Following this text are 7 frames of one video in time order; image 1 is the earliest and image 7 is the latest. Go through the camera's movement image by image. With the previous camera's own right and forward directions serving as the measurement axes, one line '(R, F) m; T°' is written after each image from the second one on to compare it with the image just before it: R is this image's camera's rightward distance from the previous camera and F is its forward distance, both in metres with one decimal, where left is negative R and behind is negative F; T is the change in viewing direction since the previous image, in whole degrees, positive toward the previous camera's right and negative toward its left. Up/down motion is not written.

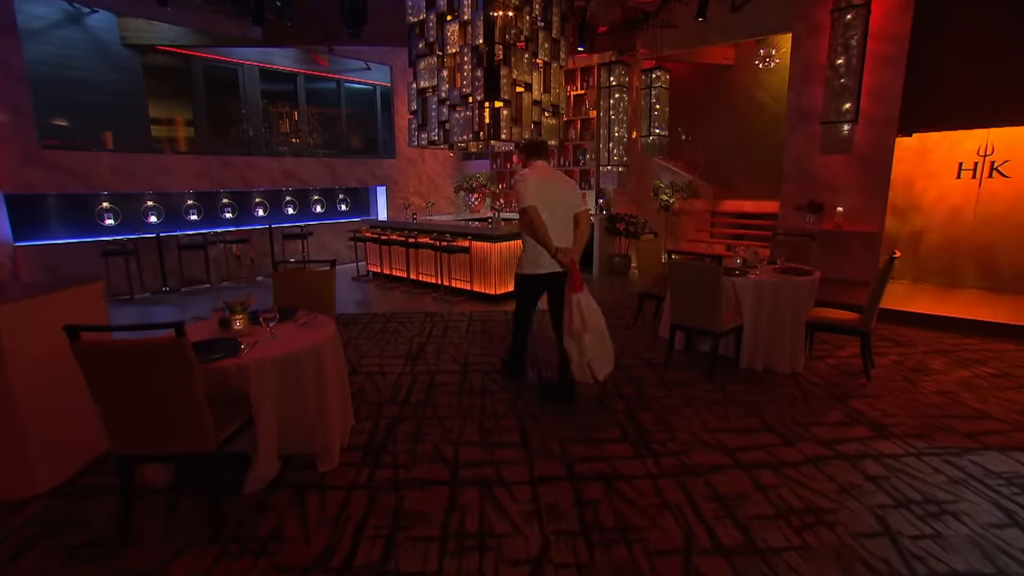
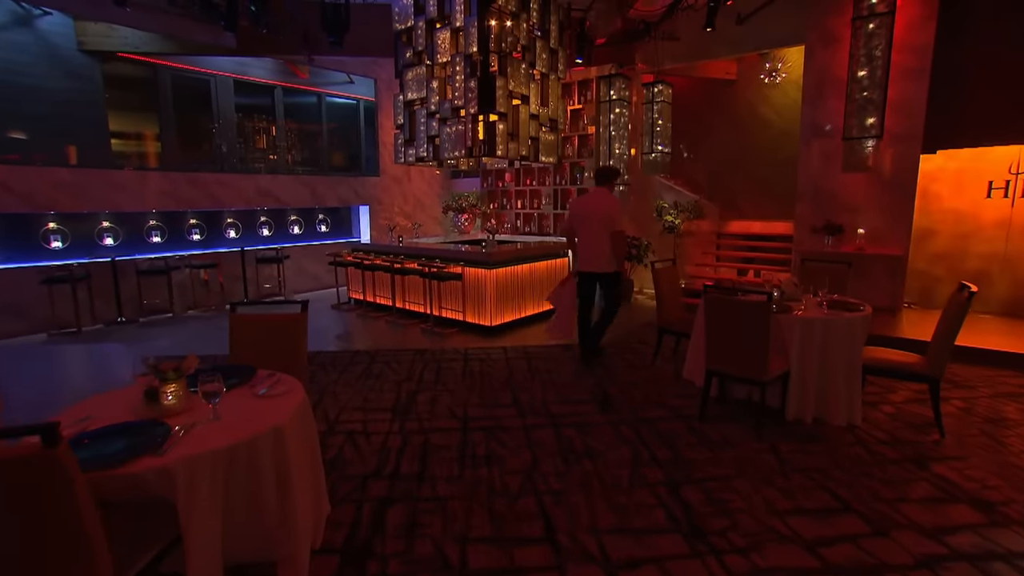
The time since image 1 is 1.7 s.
(-0.2, +0.7) m; +2°
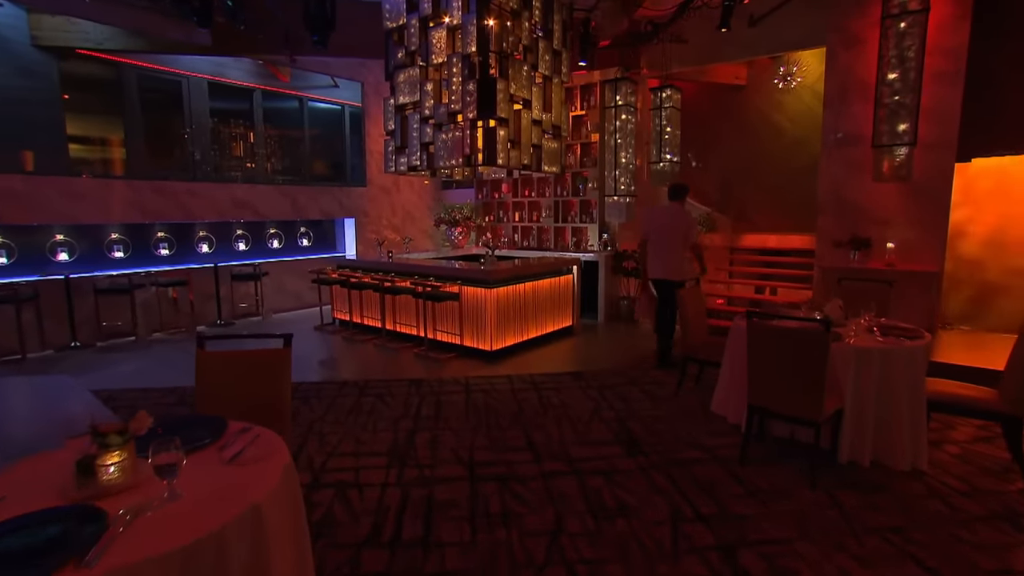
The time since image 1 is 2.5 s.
(-0.2, +0.6) m; +2°
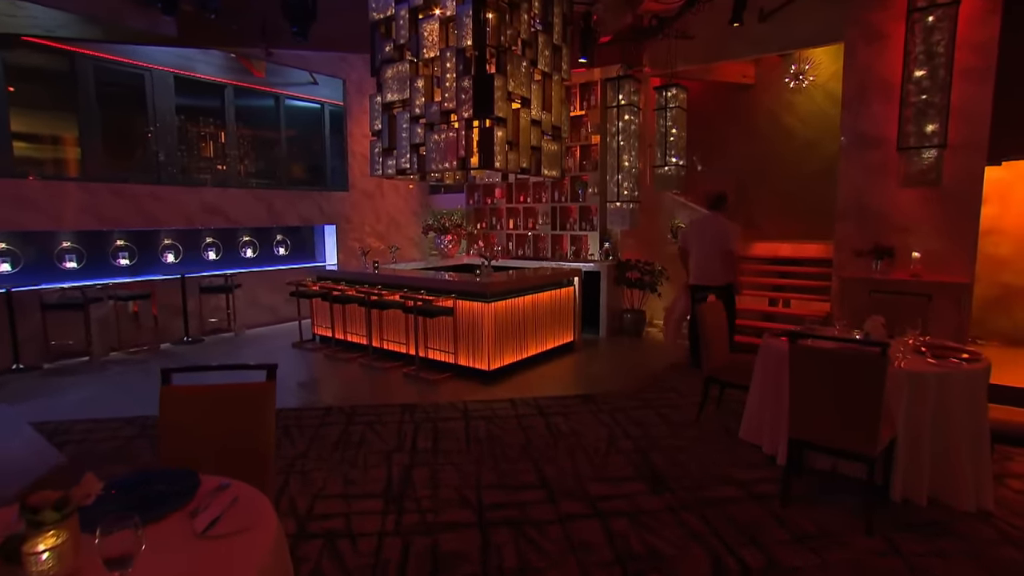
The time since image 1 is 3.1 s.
(-0.3, +0.5) m; +2°
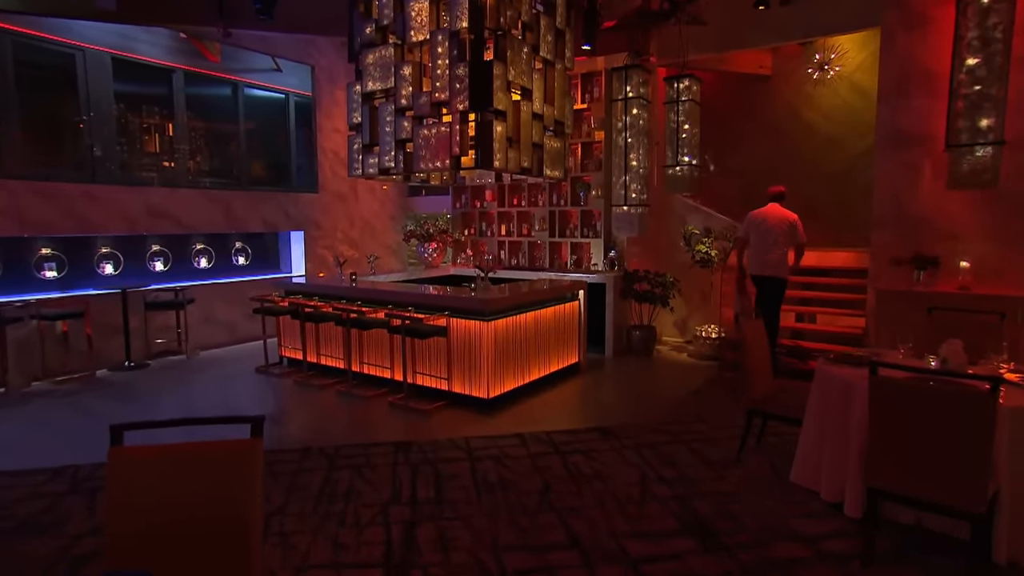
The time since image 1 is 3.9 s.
(-0.4, +0.7) m; +4°
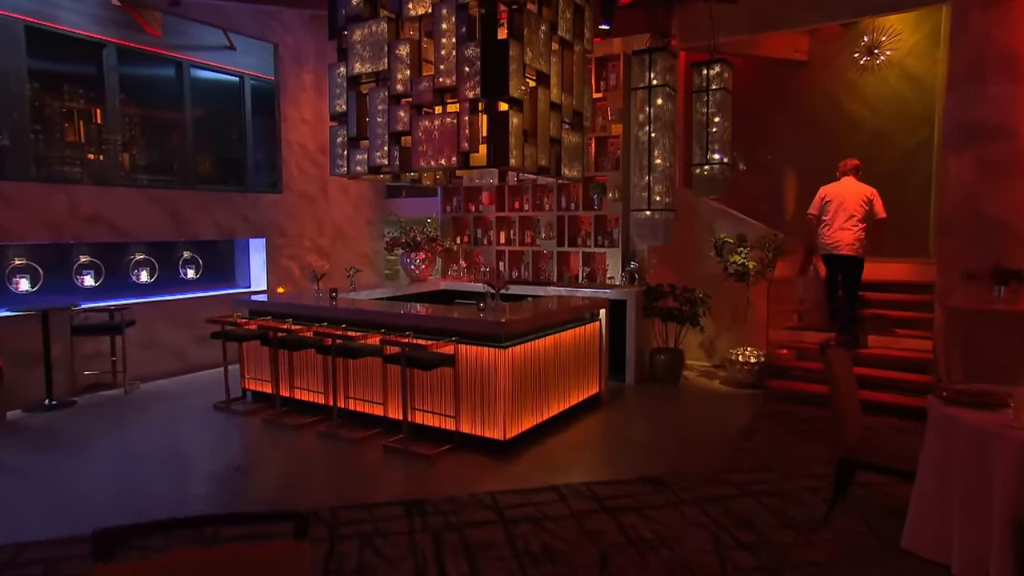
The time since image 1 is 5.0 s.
(-0.6, +0.9) m; +5°
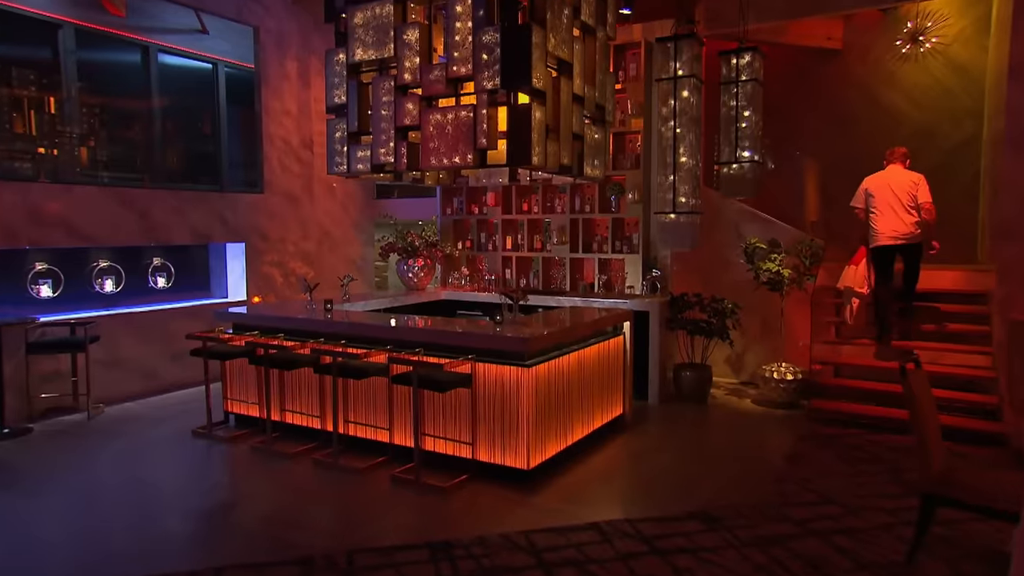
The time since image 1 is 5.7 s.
(-0.4, +0.5) m; +3°
